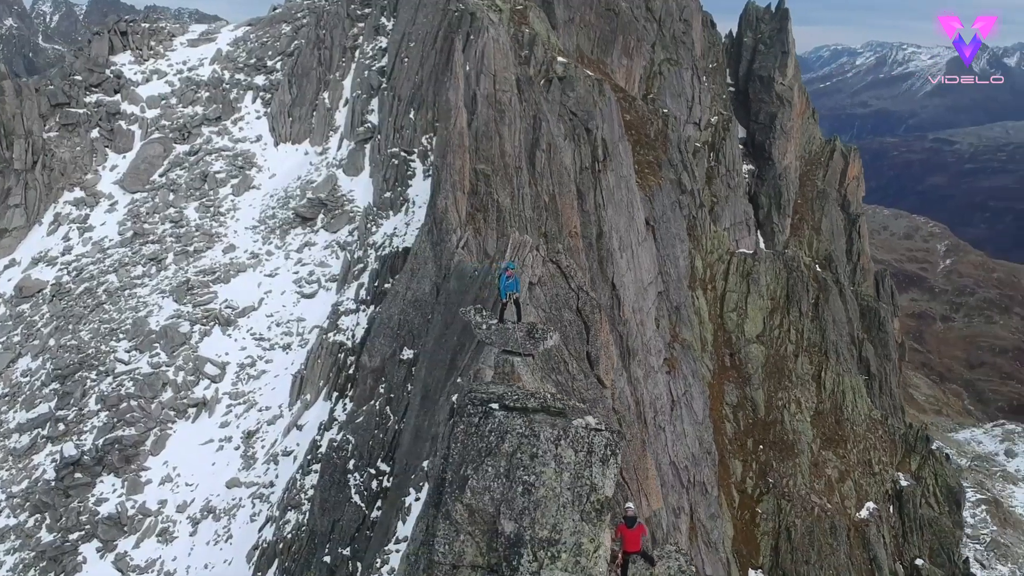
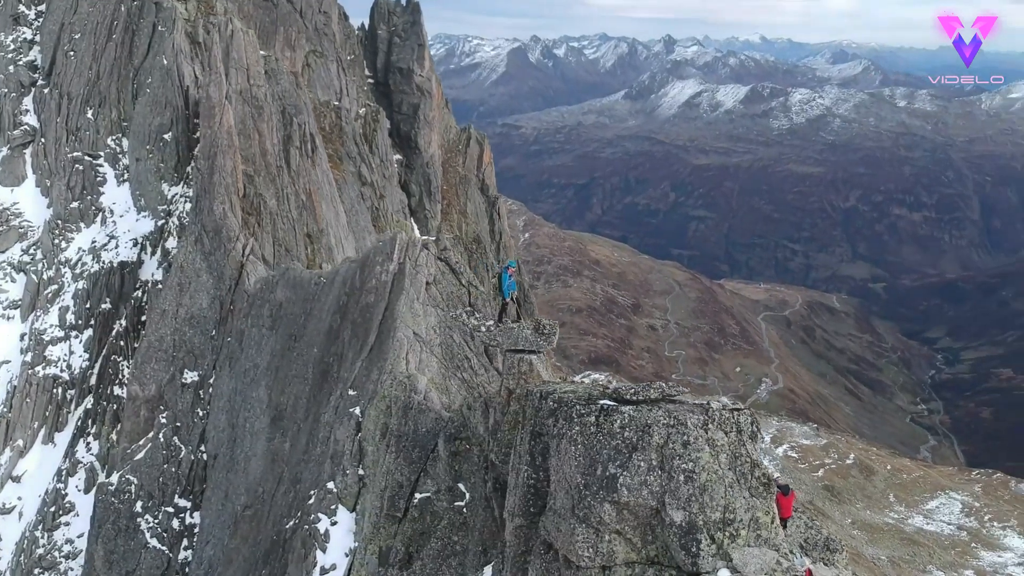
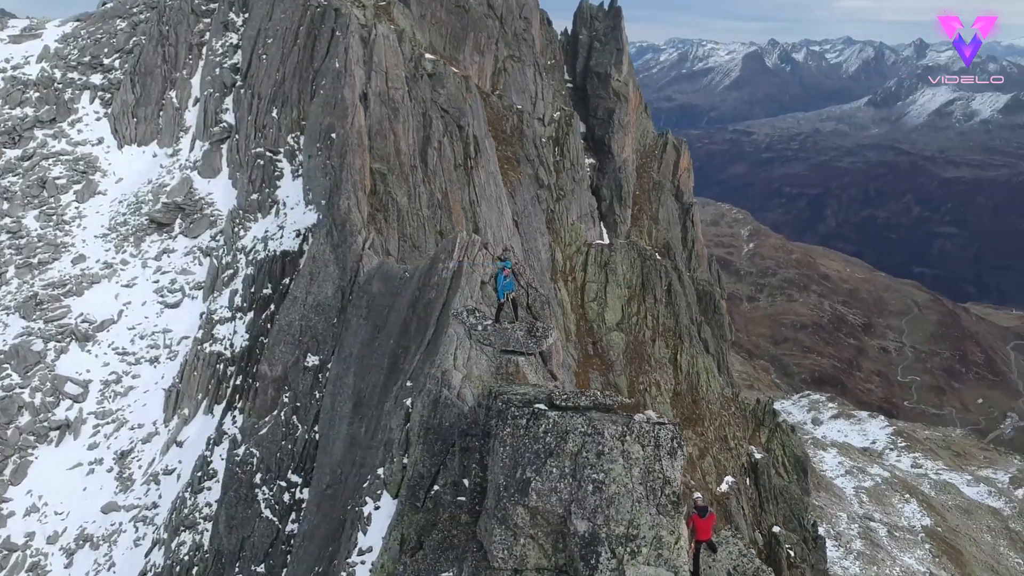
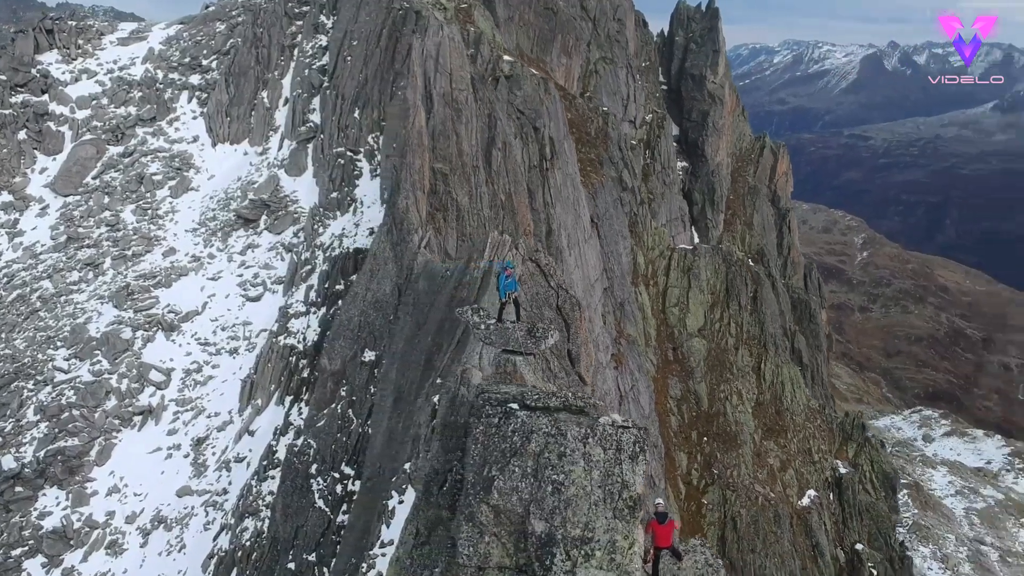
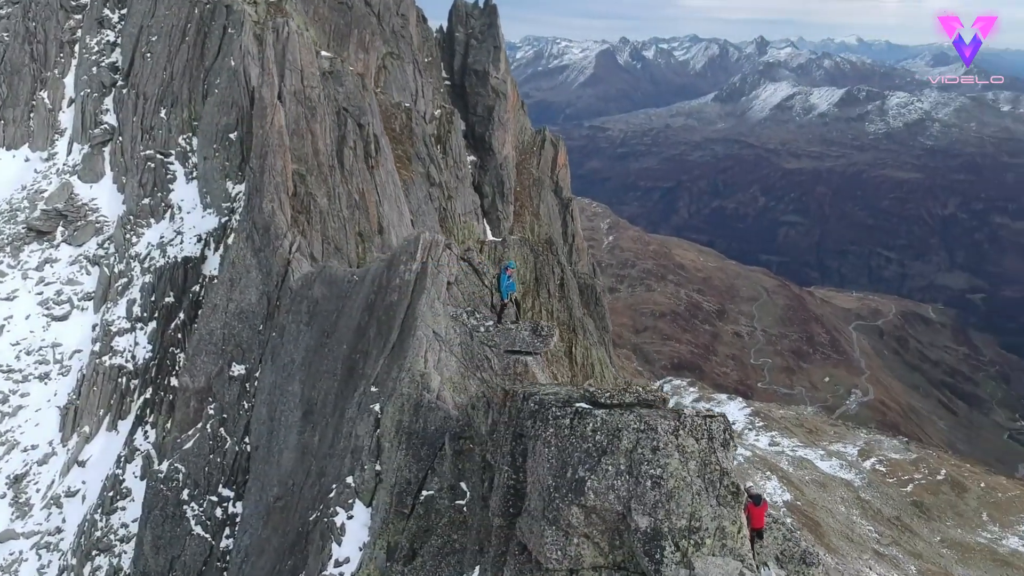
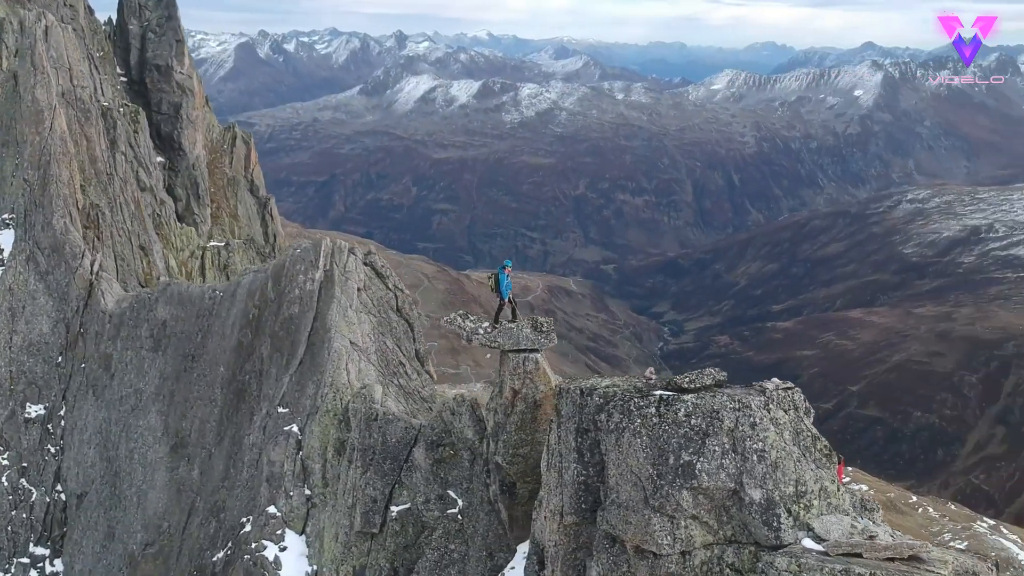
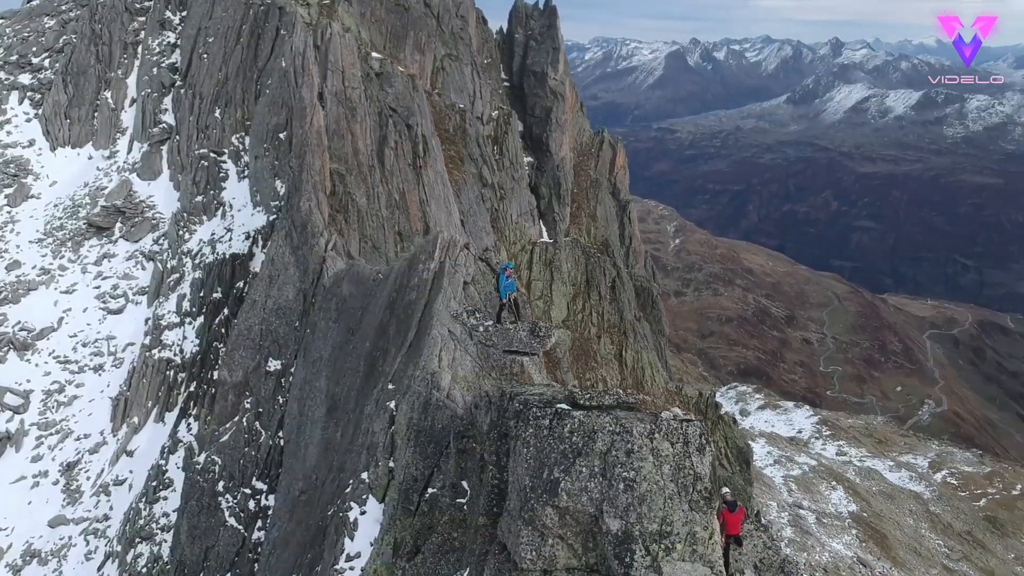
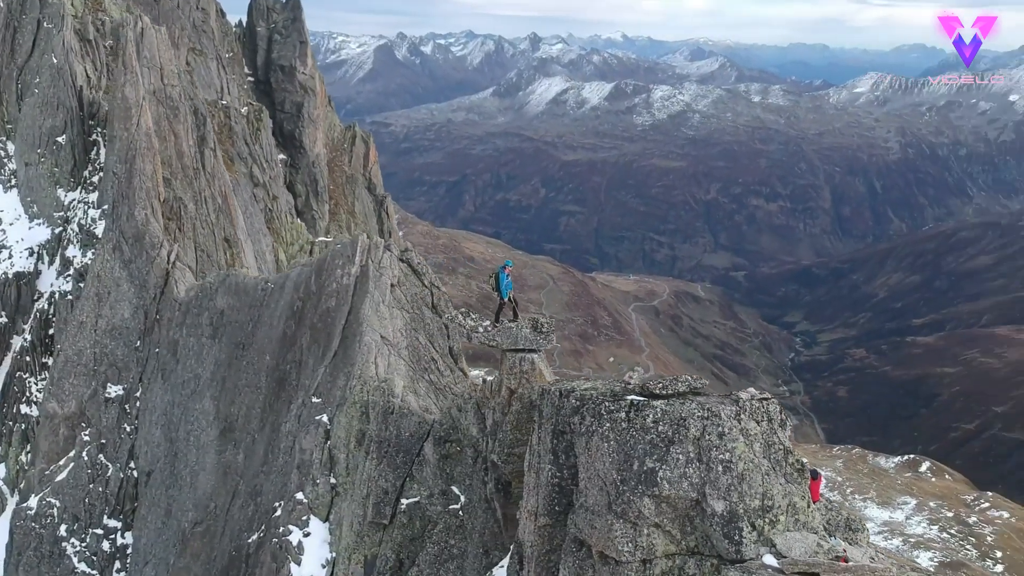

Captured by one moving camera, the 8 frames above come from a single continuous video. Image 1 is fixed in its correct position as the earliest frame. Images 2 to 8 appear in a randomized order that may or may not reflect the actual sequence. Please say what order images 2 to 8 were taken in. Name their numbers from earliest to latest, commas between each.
4, 3, 7, 5, 2, 8, 6
